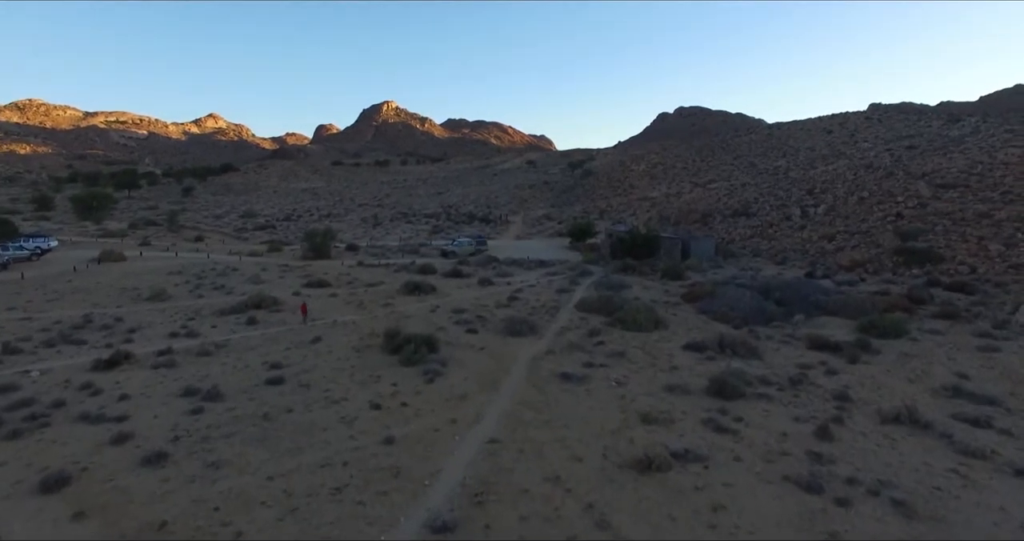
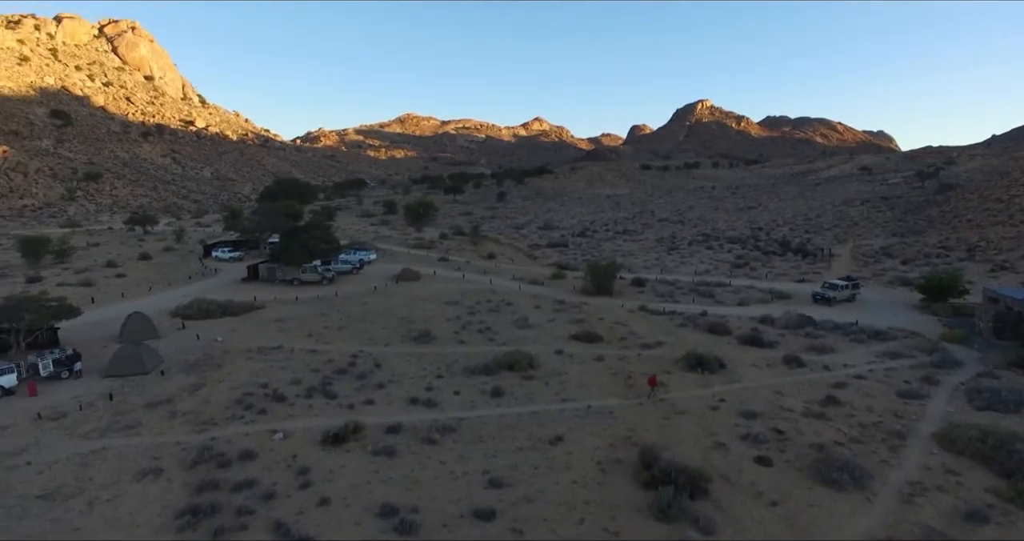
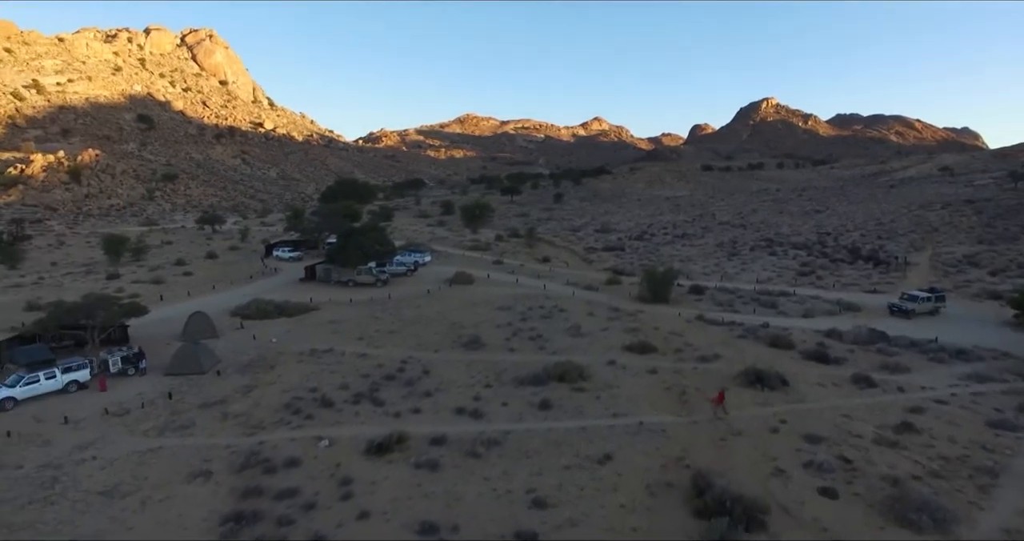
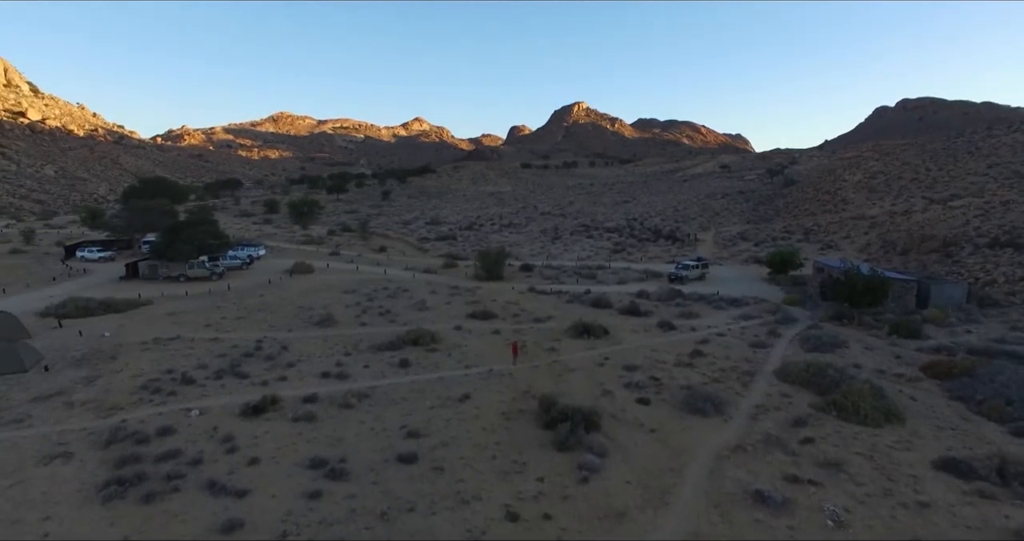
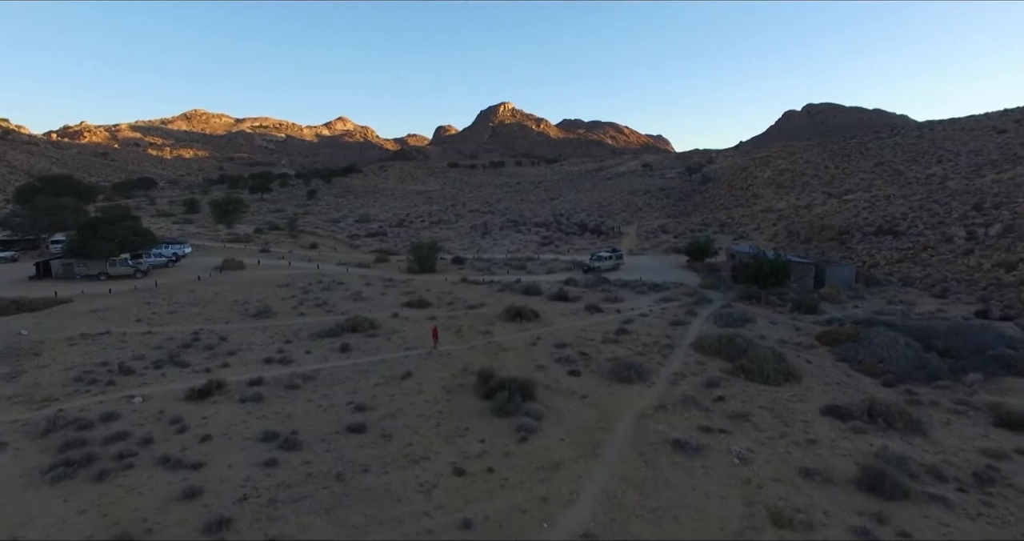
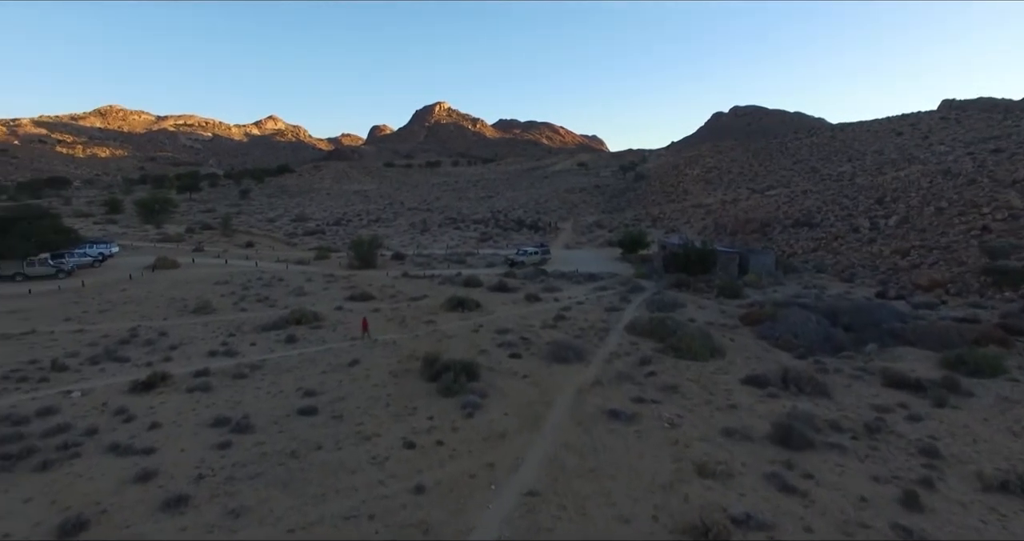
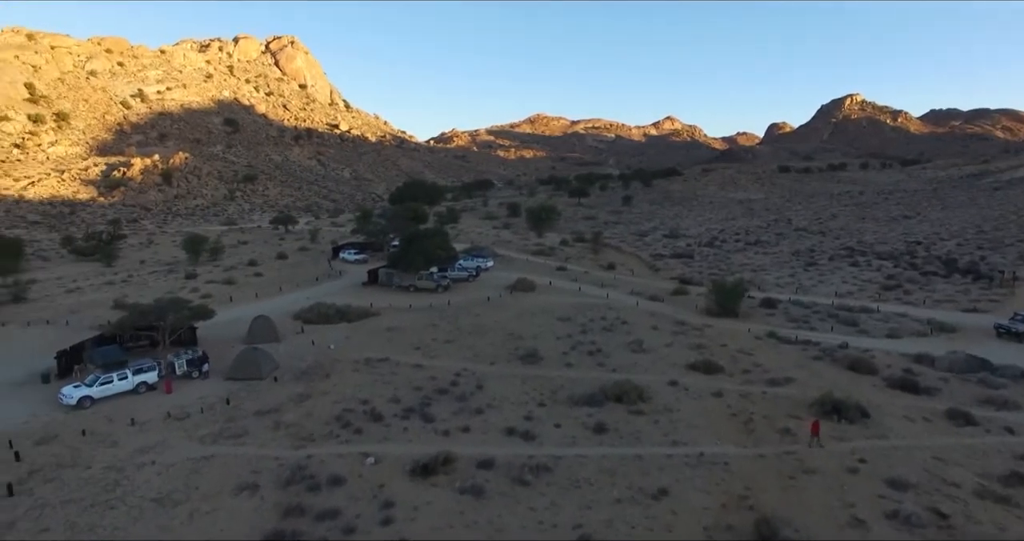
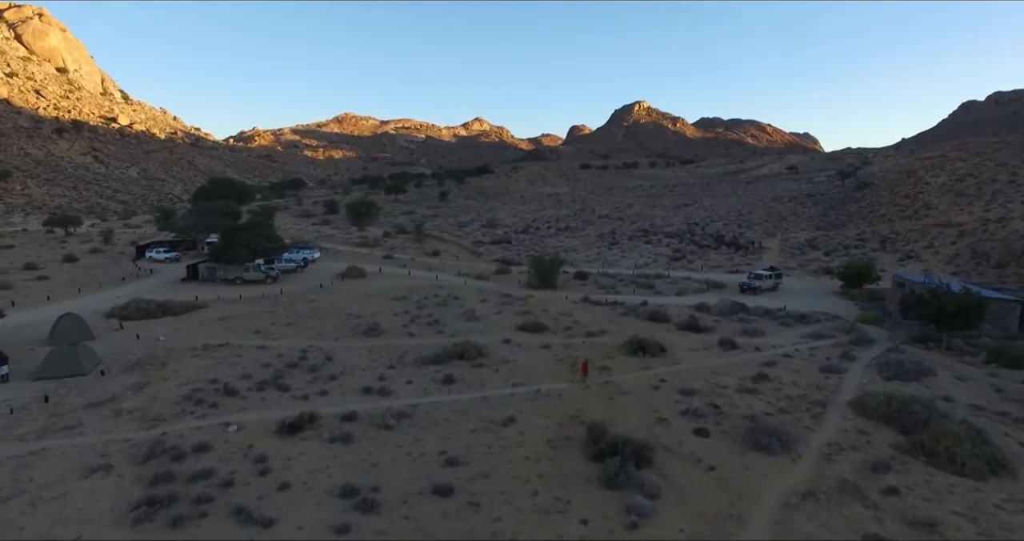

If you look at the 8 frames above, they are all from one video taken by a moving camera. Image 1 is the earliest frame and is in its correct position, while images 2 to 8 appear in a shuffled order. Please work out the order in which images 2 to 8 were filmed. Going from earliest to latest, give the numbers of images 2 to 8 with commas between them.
6, 5, 4, 8, 2, 3, 7
